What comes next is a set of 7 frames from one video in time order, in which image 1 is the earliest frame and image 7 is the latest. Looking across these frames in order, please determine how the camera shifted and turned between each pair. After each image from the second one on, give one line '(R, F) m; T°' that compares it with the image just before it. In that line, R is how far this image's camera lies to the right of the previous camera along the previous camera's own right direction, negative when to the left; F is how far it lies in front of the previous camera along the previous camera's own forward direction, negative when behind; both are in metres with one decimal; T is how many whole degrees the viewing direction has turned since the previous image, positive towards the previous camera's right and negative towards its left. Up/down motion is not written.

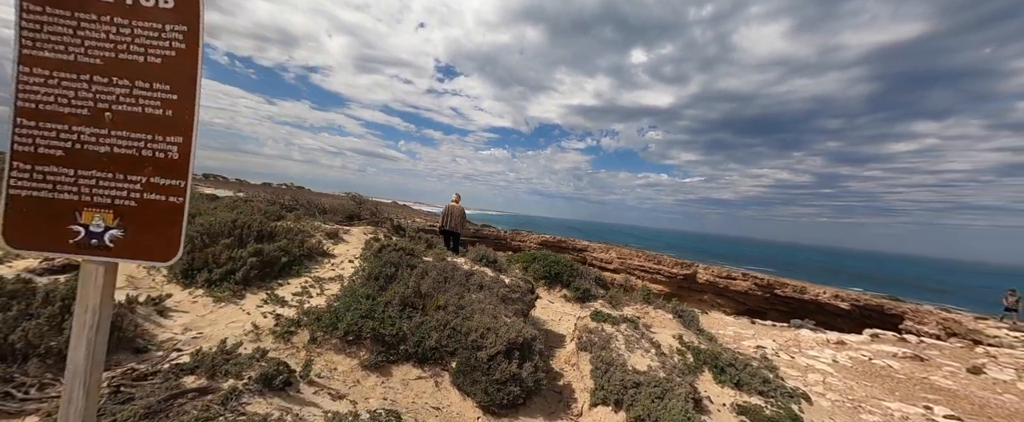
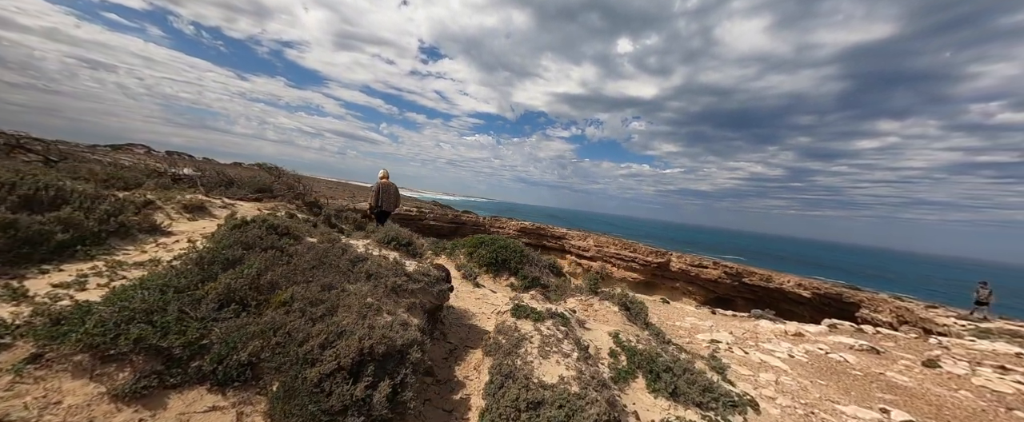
(+1.2, +1.1) m; +3°
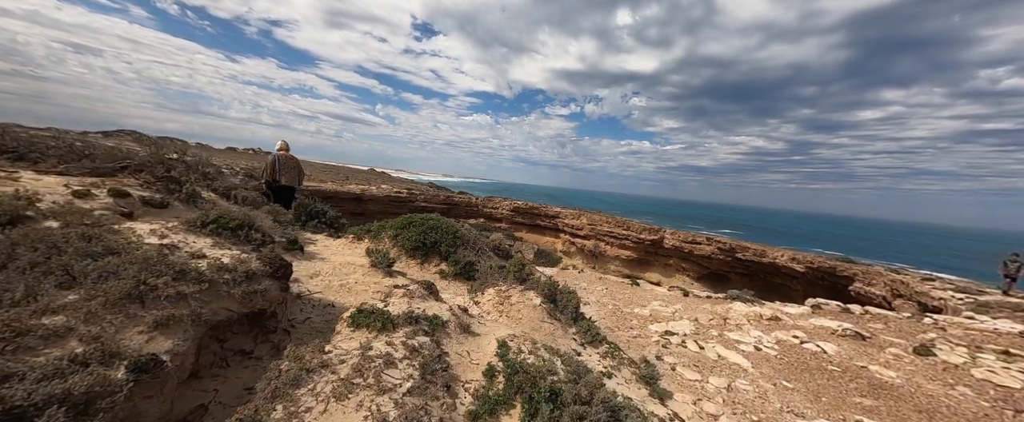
(+1.9, +1.5) m; 0°
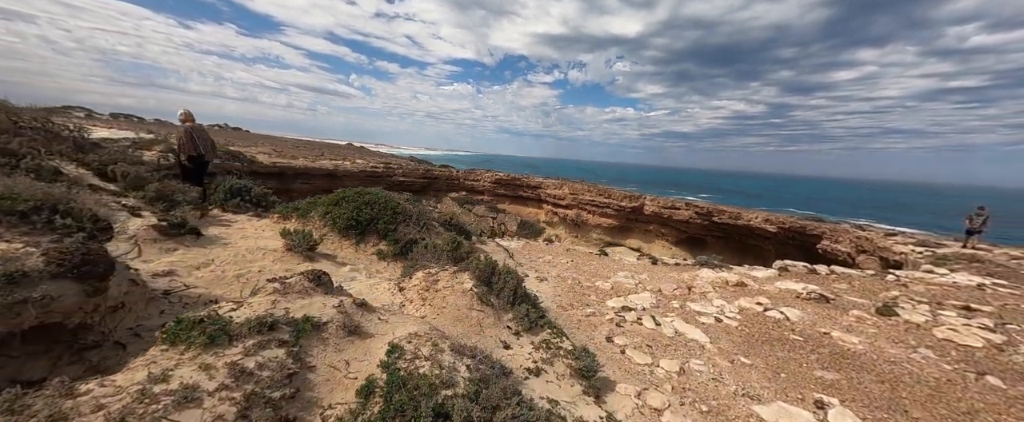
(+1.0, +0.9) m; +3°
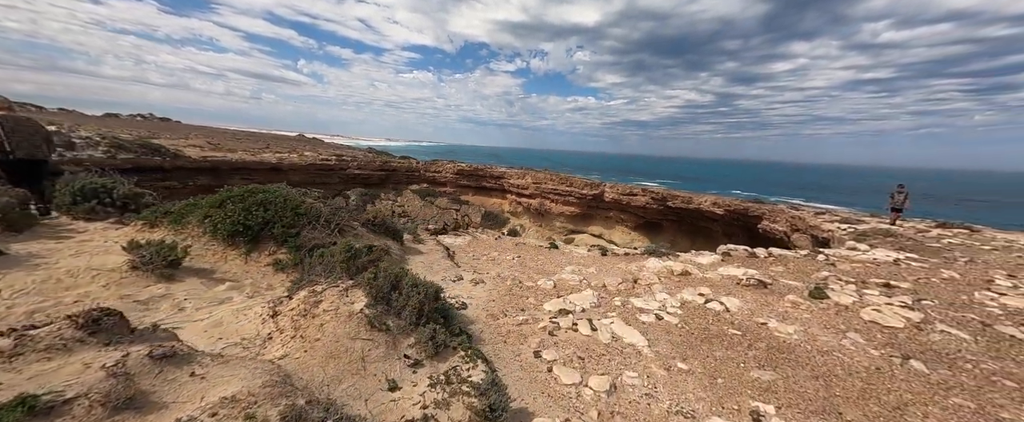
(+0.9, +0.8) m; +6°
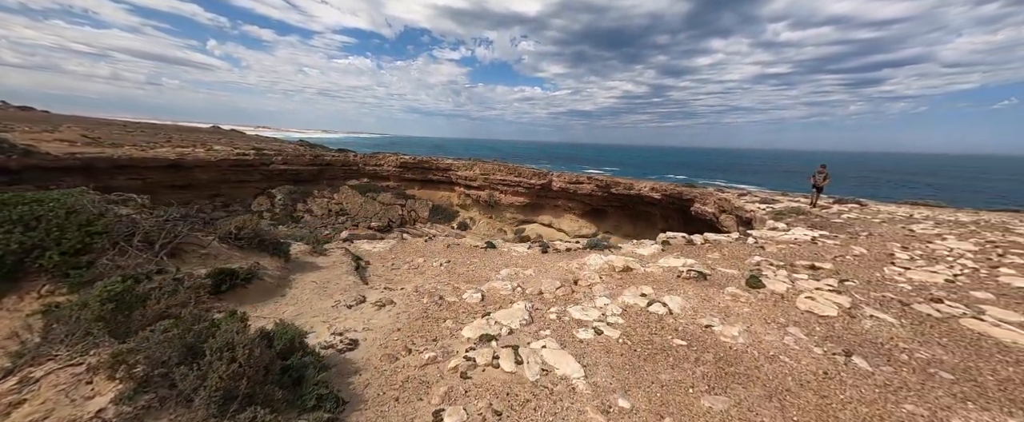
(+0.8, +1.3) m; +9°
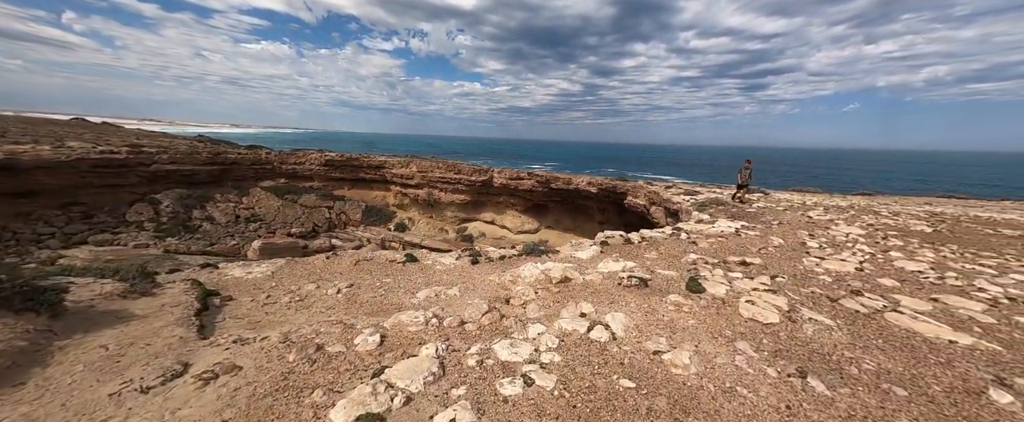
(+0.6, +1.4) m; +10°
